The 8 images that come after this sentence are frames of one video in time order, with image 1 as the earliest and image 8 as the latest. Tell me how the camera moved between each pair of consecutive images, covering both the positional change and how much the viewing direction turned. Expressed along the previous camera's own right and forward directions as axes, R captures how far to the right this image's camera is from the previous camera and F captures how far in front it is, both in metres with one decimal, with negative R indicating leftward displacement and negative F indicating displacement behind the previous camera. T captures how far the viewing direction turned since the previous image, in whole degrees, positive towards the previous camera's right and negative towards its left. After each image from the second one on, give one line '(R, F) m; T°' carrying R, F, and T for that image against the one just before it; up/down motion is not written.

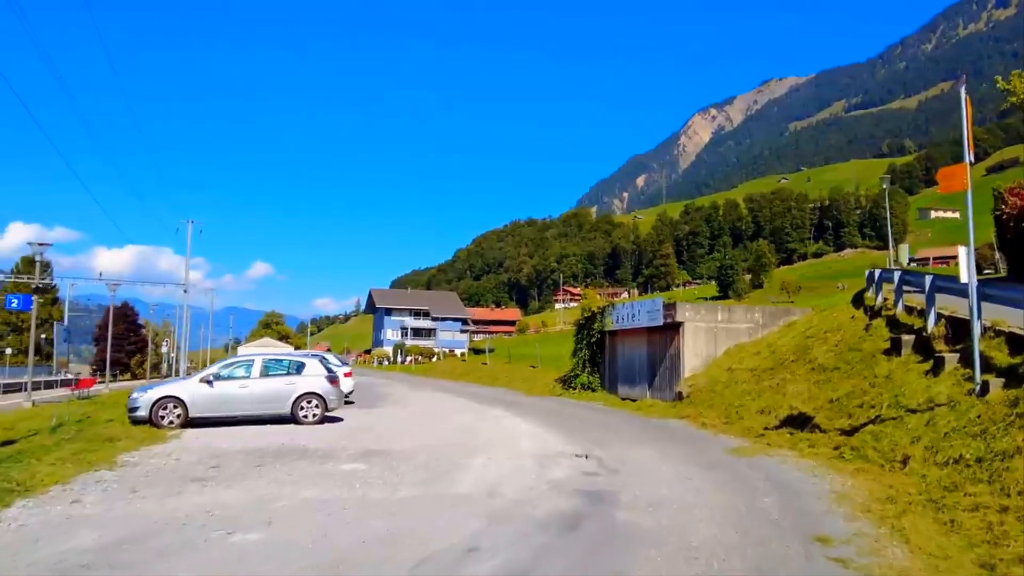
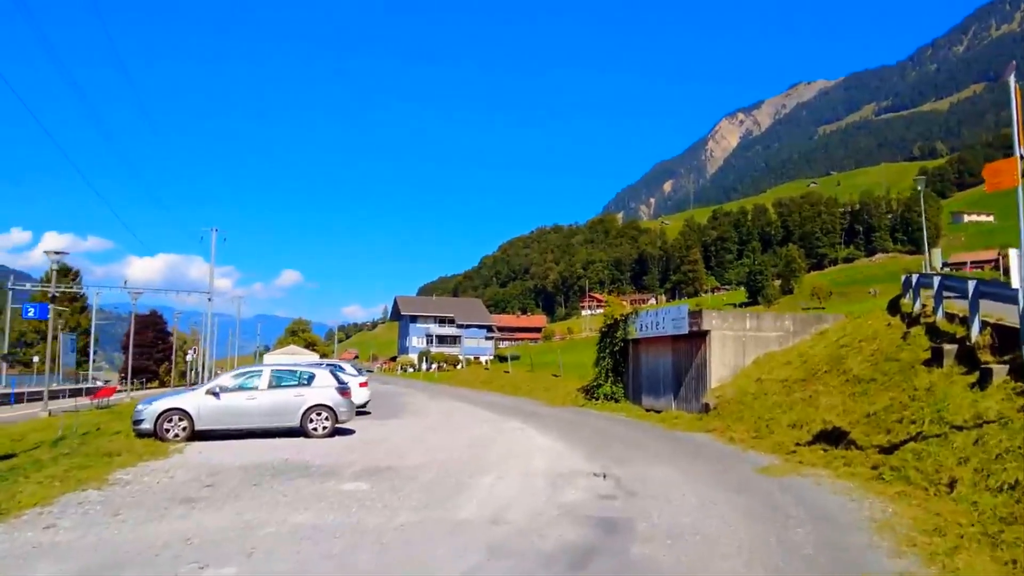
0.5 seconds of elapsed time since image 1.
(+0.2, +0.8) m; -2°
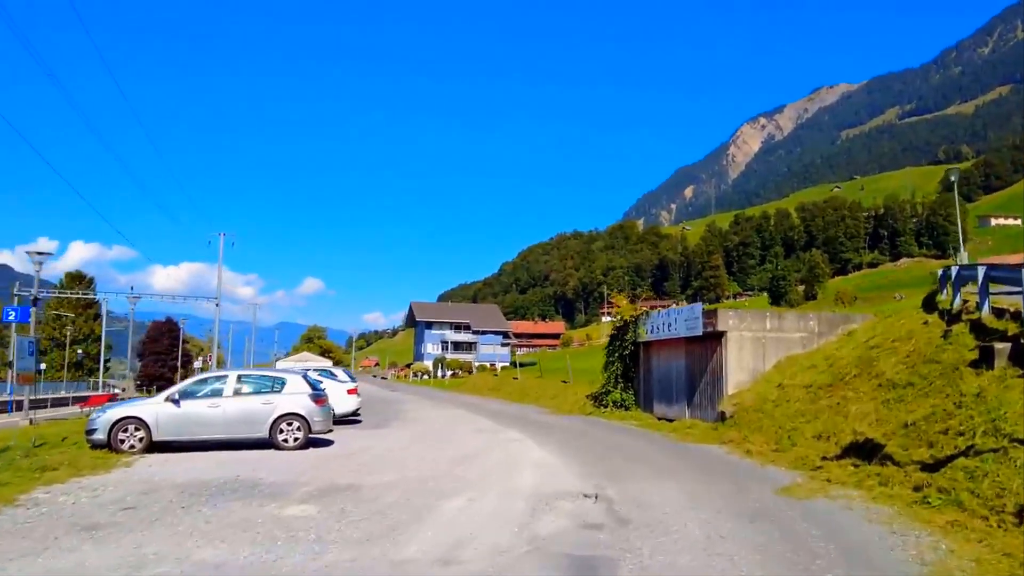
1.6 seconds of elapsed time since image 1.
(+0.6, +1.9) m; -1°
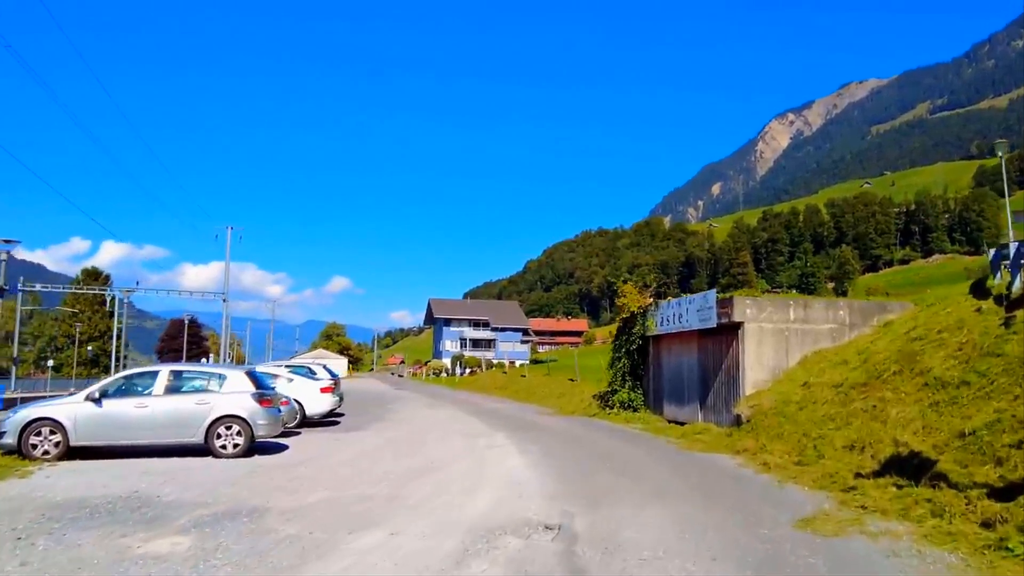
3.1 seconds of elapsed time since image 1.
(+0.9, +2.5) m; -2°
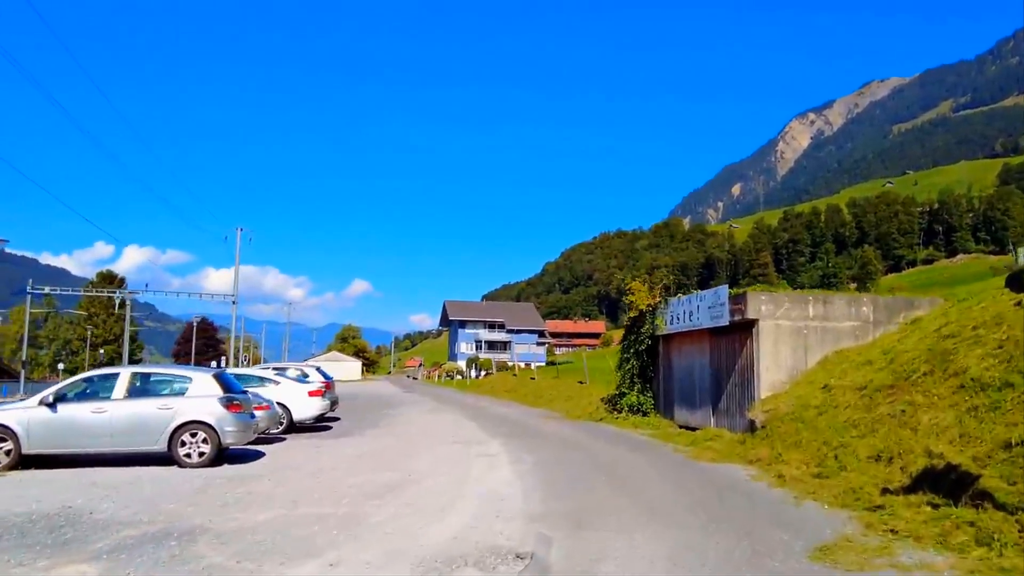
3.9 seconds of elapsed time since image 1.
(+0.5, +1.3) m; -1°
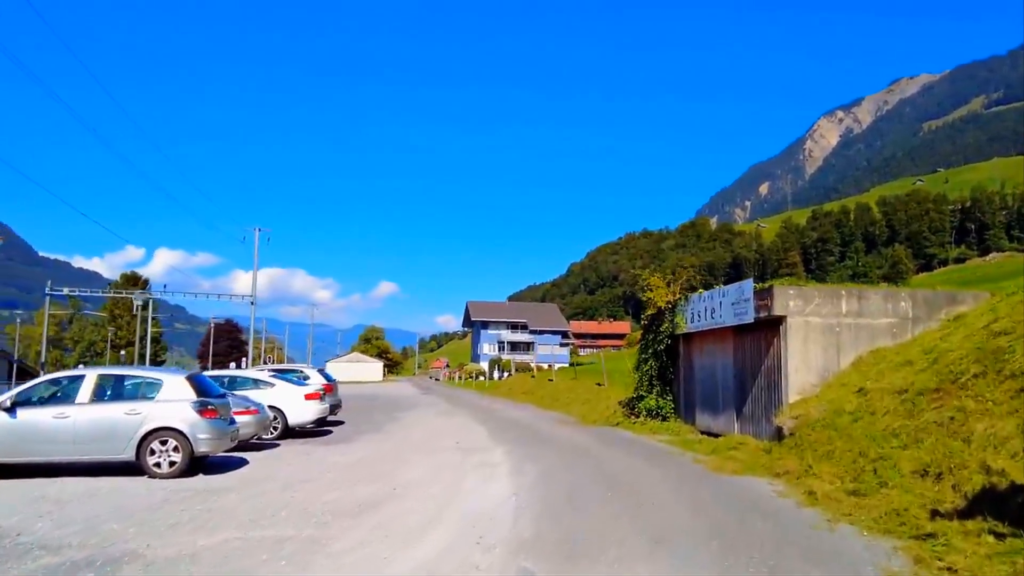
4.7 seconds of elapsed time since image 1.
(+0.4, +1.3) m; -2°
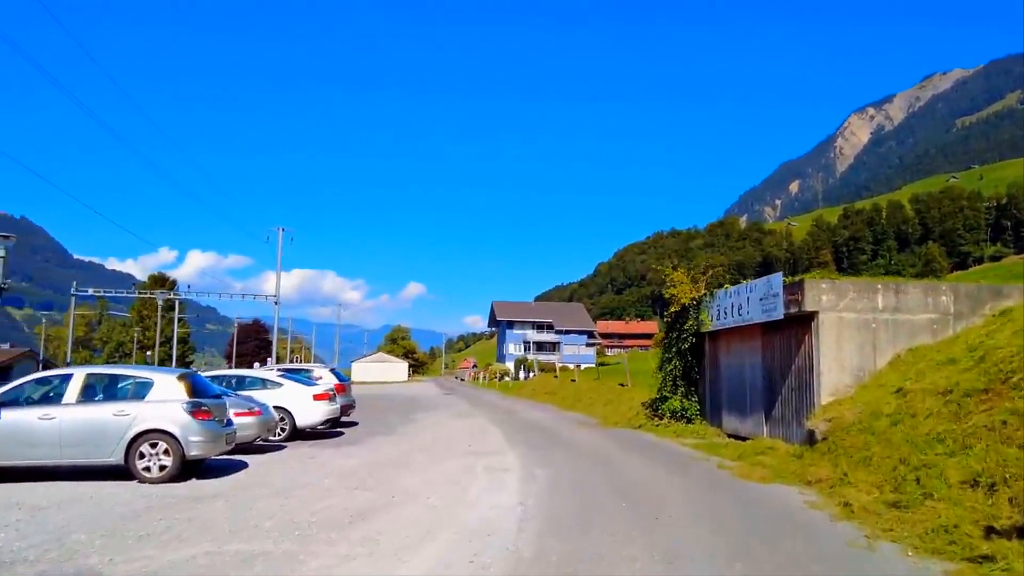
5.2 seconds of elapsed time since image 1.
(+0.3, +0.8) m; -2°
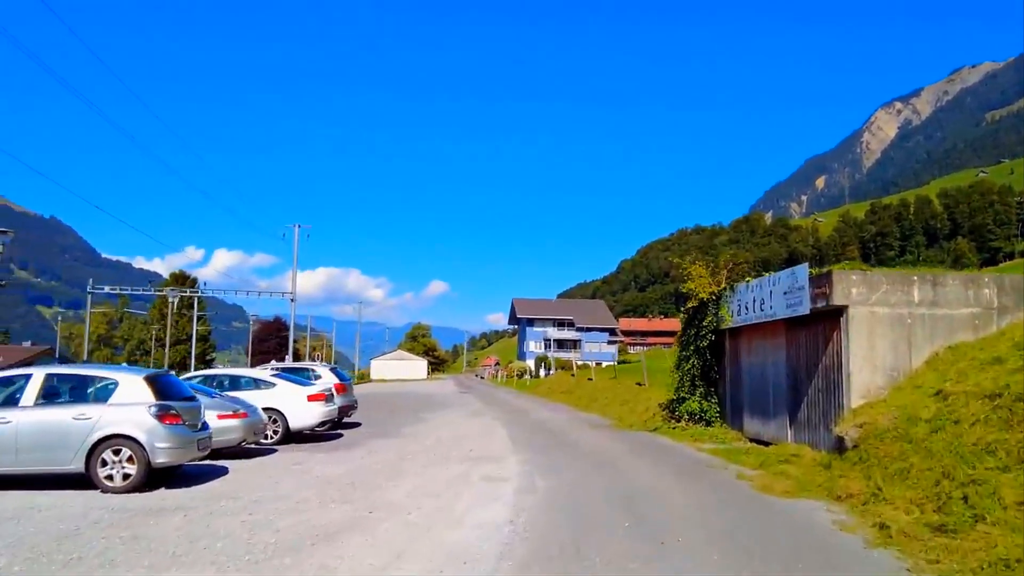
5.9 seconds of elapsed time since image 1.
(+0.4, +1.1) m; -2°
